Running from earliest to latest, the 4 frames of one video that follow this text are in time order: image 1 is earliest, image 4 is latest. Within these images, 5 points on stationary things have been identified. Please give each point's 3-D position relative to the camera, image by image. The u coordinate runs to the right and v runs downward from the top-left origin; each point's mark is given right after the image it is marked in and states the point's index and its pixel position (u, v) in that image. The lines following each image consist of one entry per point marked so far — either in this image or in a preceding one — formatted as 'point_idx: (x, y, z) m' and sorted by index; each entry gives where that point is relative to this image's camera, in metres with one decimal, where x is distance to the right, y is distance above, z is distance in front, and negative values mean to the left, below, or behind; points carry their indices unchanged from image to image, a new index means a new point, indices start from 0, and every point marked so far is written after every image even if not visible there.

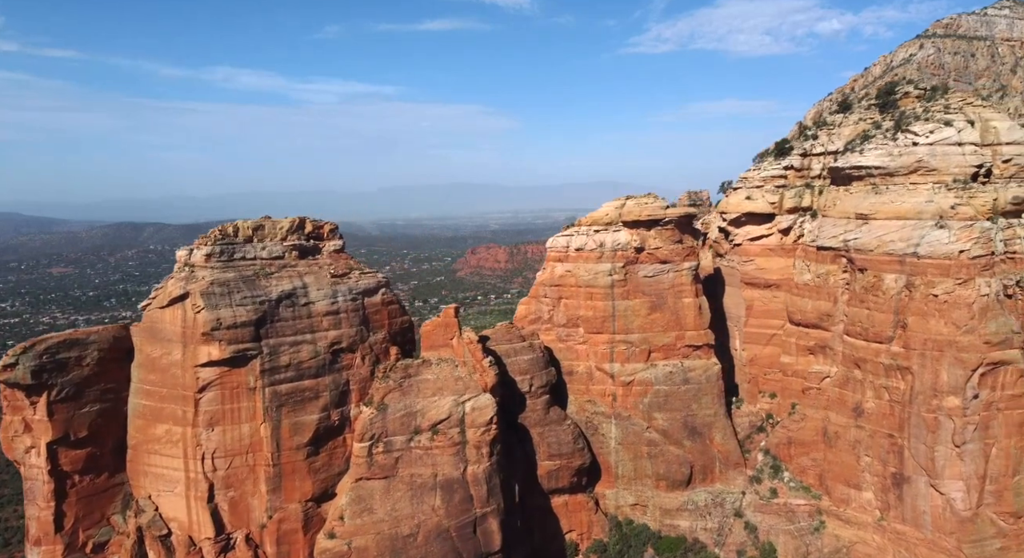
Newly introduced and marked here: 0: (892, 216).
0: (+9.7, +1.6, +19.6) m
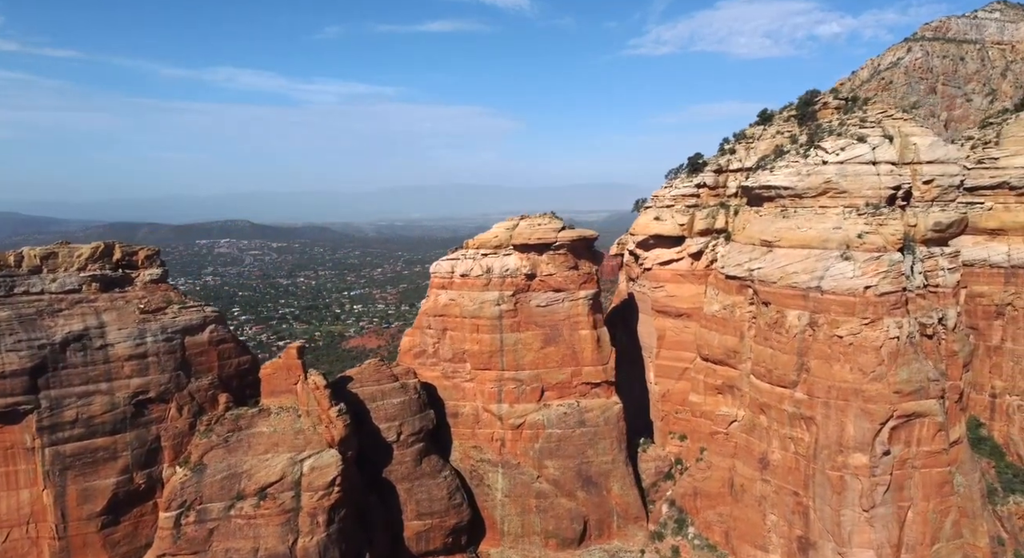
0: (+6.4, +0.8, +17.2) m
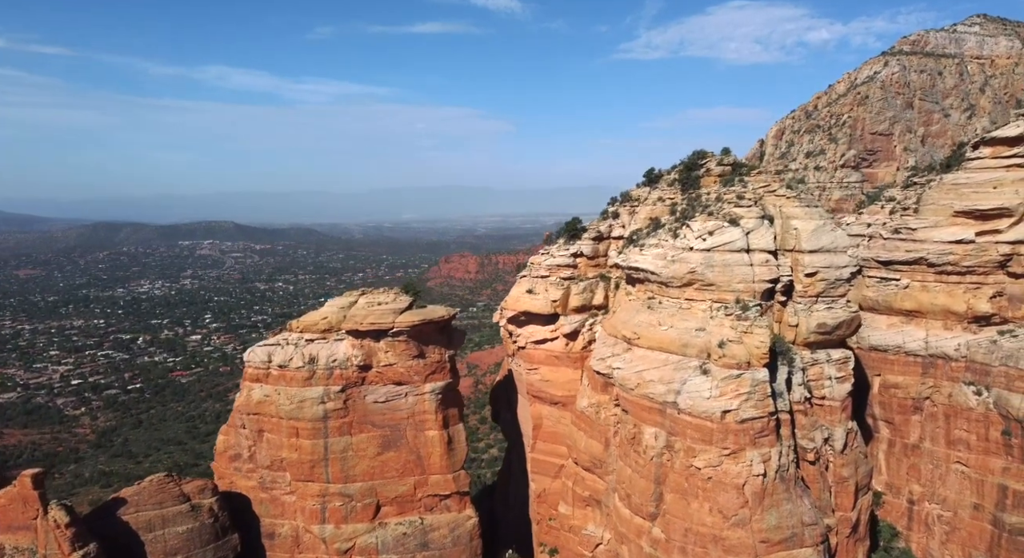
0: (+2.7, -1.3, +14.2) m
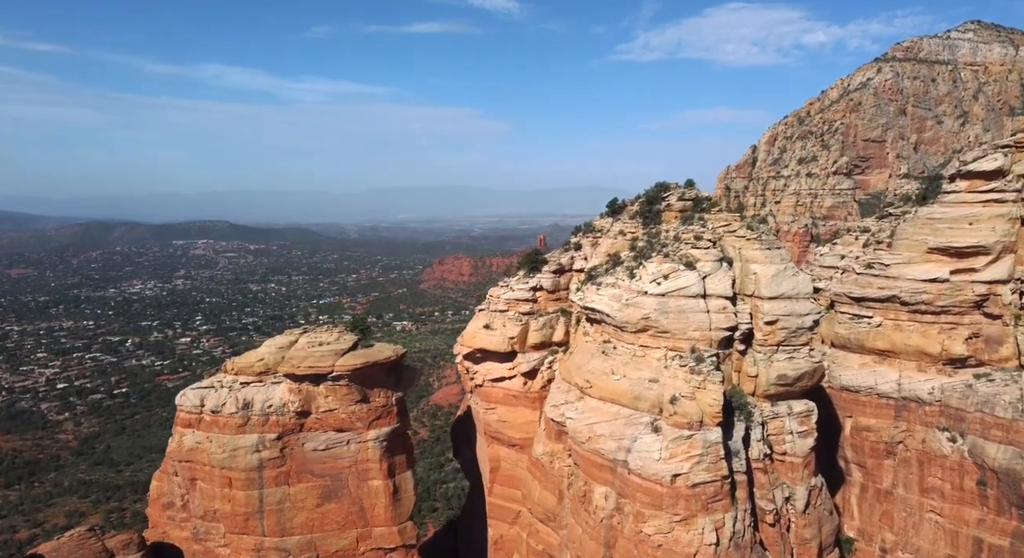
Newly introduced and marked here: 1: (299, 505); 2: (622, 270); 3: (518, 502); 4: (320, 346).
0: (+1.7, -2.1, +13.4) m
1: (-4.4, -4.6, +15.8) m
2: (+2.2, +0.2, +14.9) m
3: (+0.1, -5.2, +17.7) m
4: (-4.0, -1.4, +16.2) m
